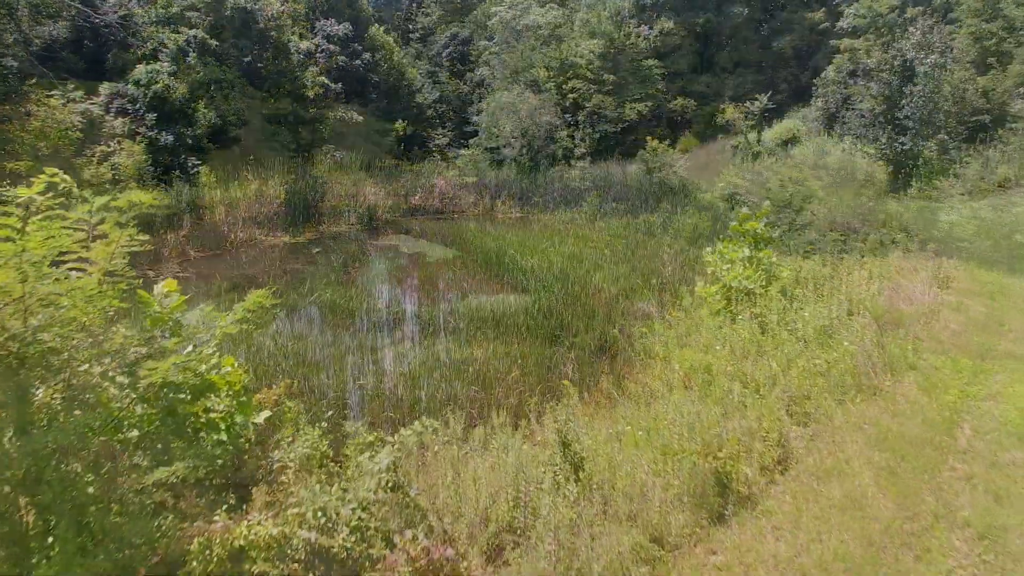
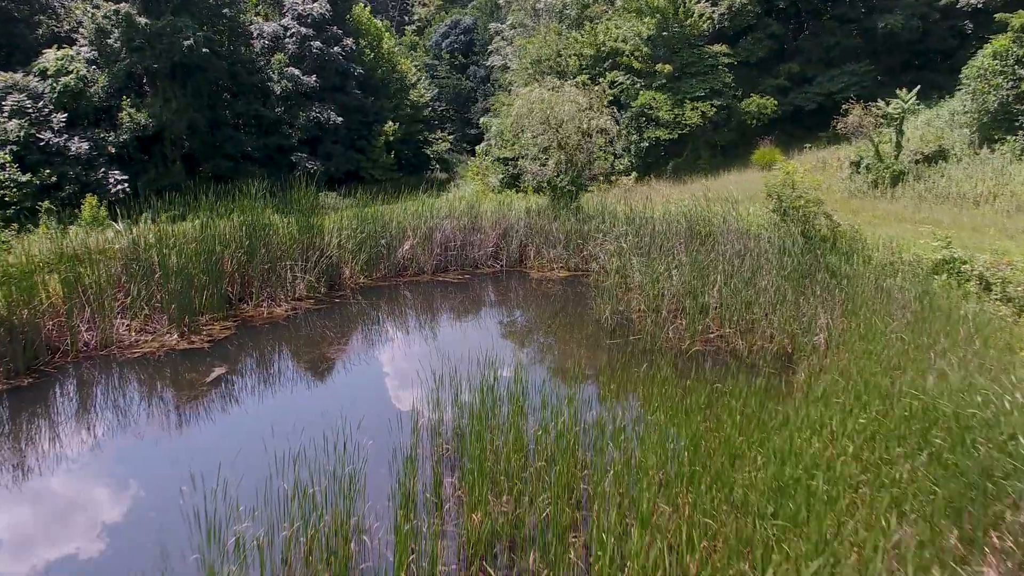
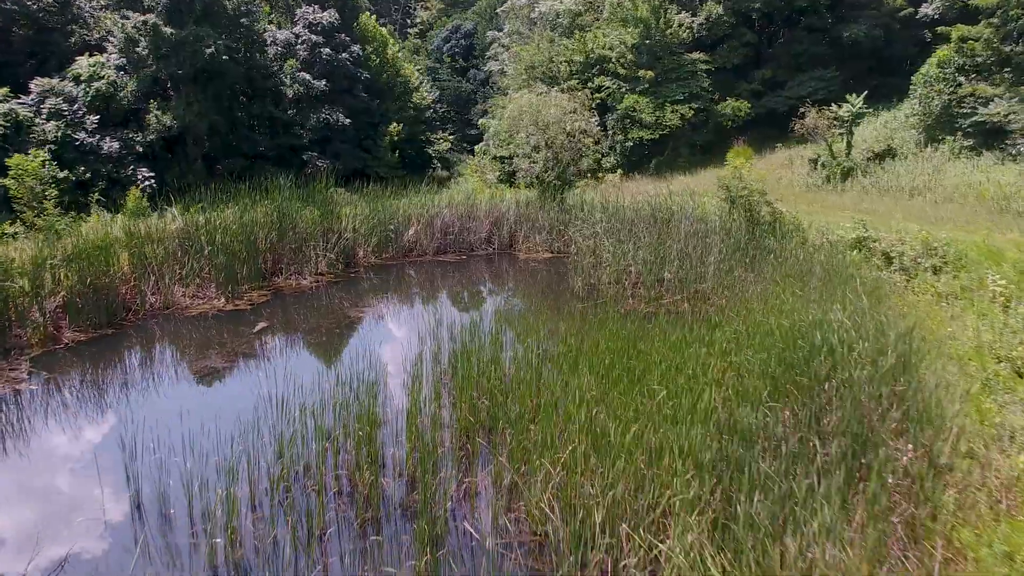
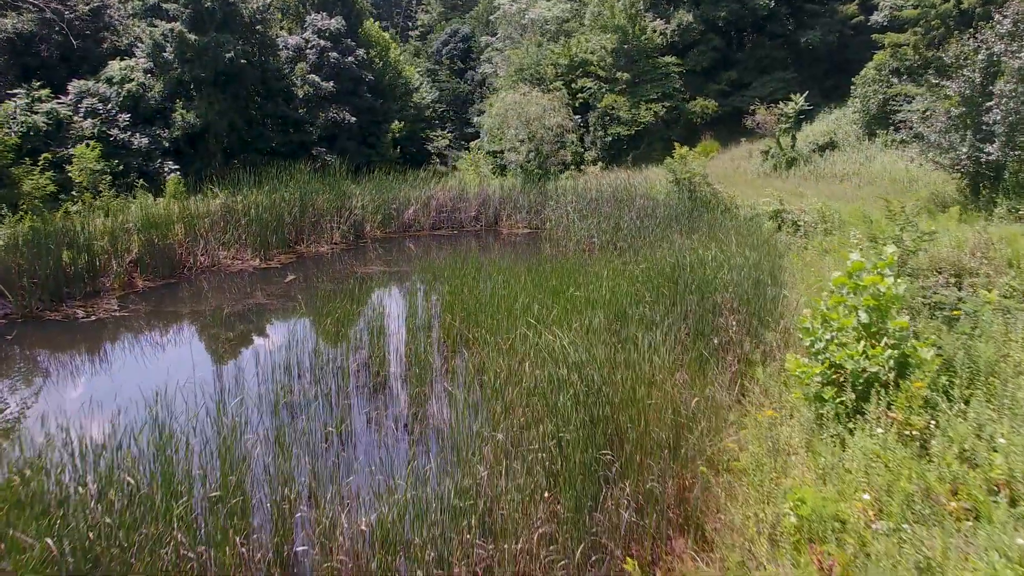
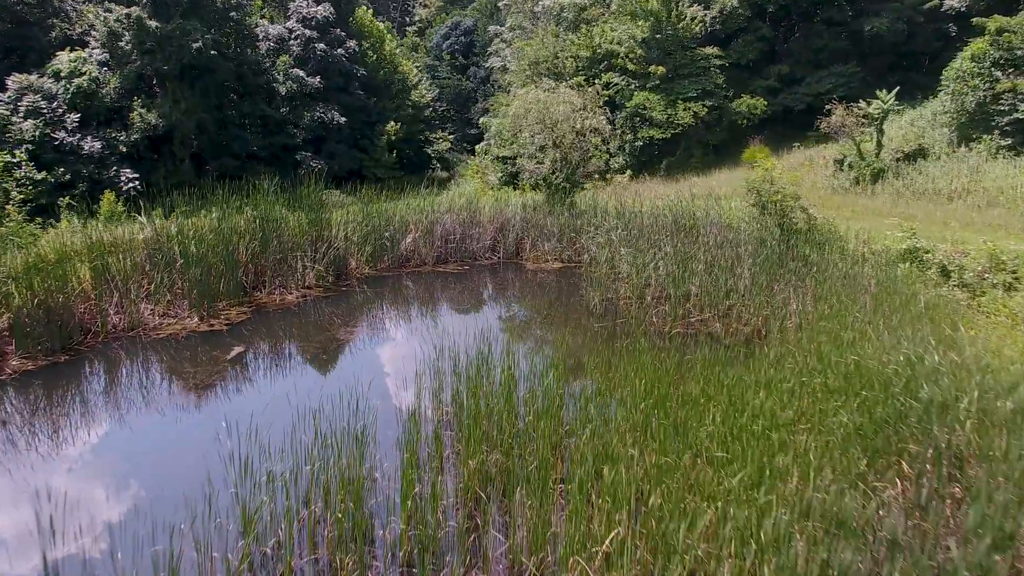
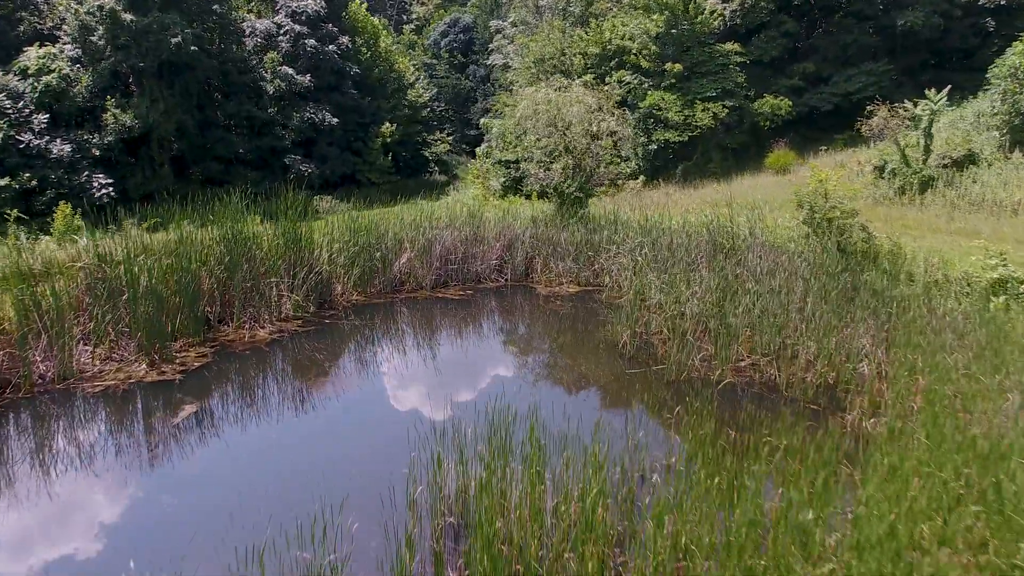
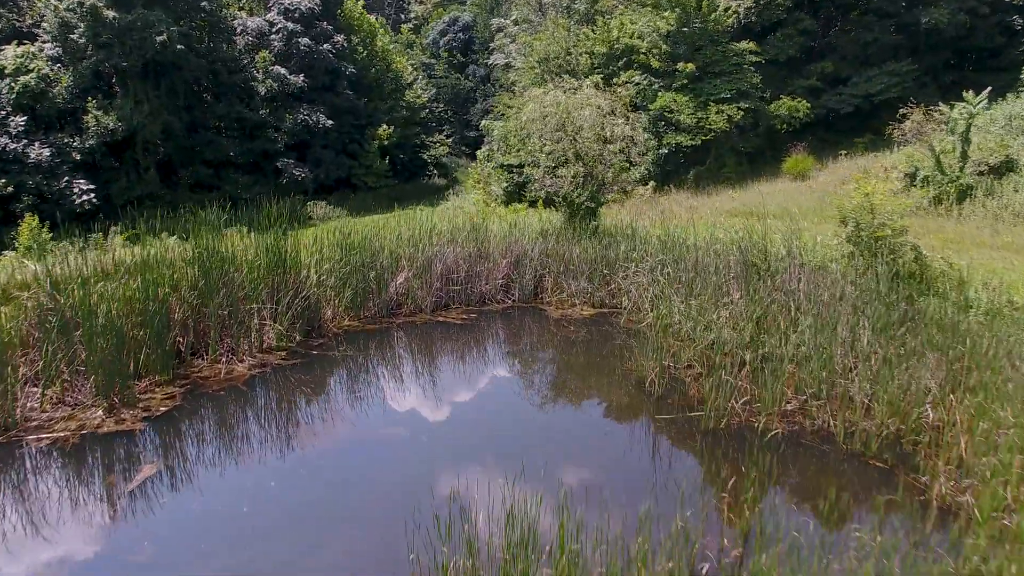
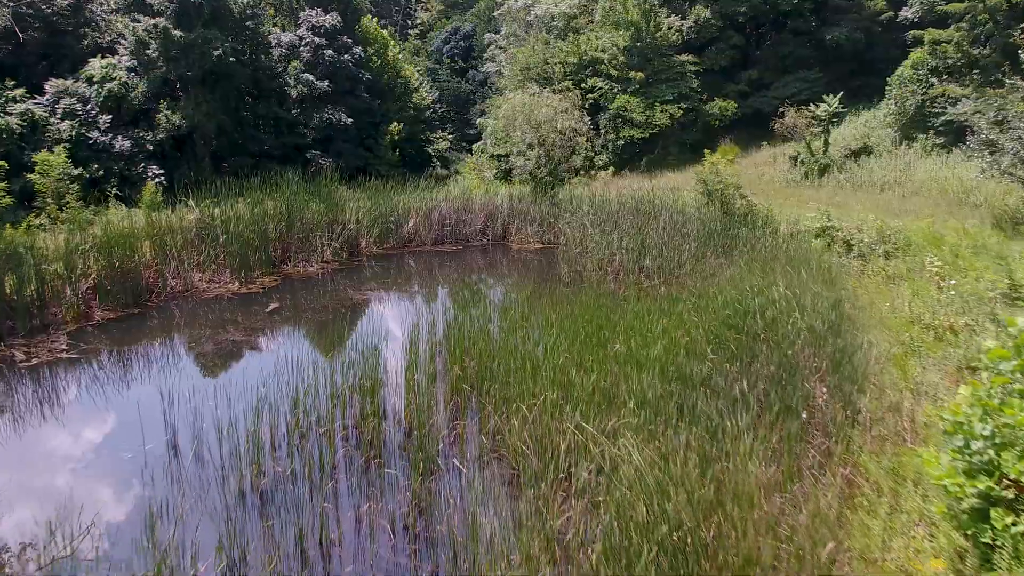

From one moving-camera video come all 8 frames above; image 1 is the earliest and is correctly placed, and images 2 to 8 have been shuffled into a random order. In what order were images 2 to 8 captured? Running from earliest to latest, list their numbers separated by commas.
4, 8, 3, 5, 2, 6, 7
